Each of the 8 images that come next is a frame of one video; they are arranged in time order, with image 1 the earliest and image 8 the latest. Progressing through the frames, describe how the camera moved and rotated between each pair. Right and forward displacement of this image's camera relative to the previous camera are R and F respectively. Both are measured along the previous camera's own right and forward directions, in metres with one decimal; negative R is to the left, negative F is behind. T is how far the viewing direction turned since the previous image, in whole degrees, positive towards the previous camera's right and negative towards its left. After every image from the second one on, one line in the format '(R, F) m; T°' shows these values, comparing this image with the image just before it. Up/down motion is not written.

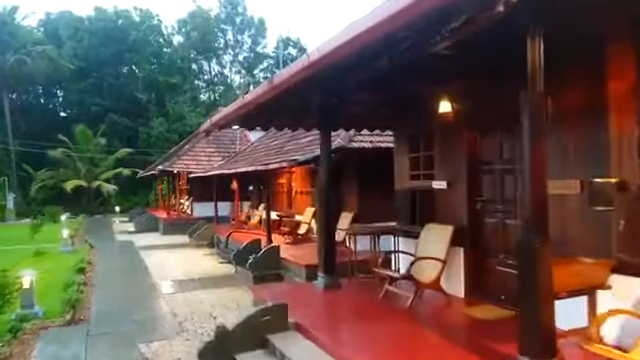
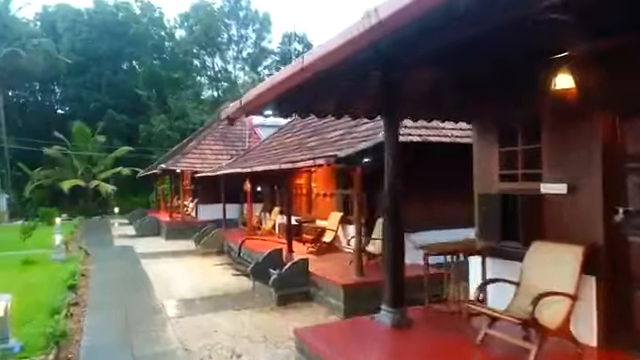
(-0.5, +1.6) m; 0°
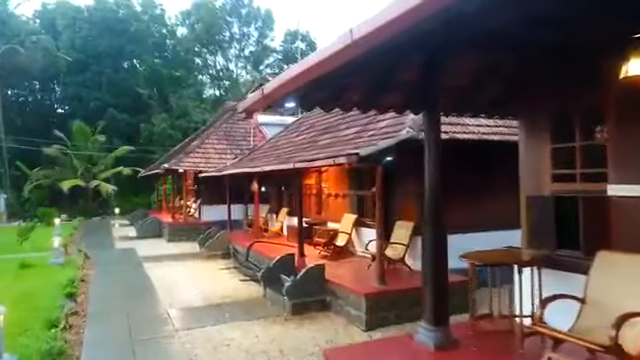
(-0.2, +0.6) m; 0°
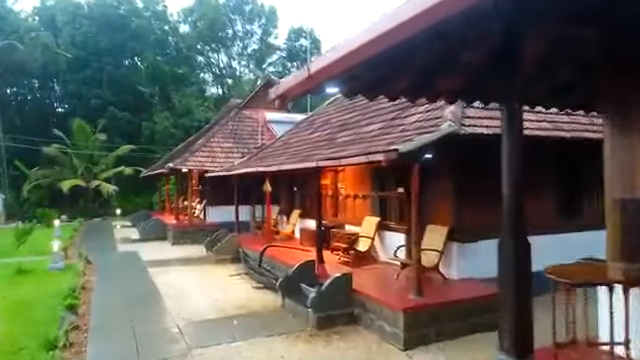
(-0.3, +0.8) m; 0°
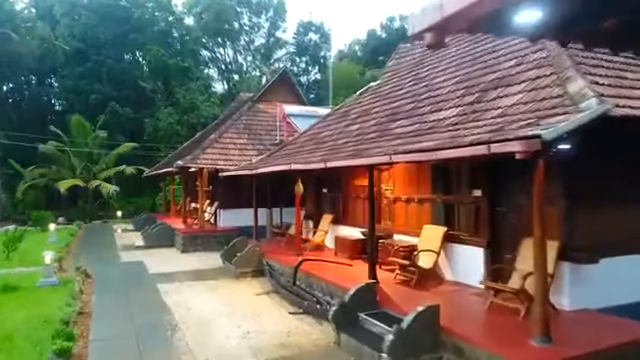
(-0.7, +1.8) m; 0°
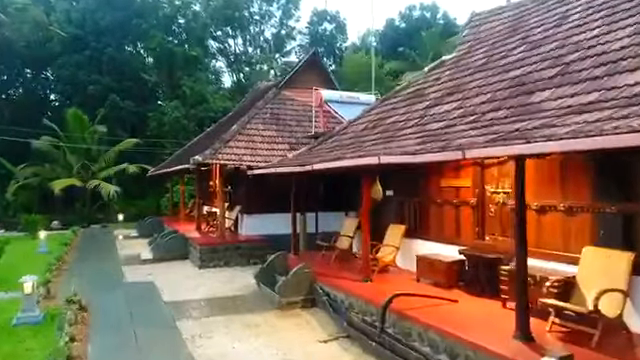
(-1.0, +2.7) m; 0°
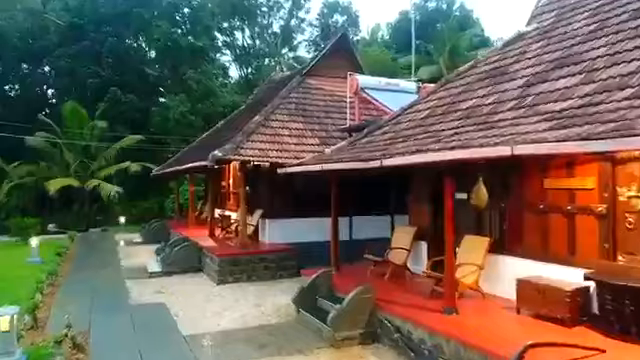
(-0.7, +1.9) m; 0°
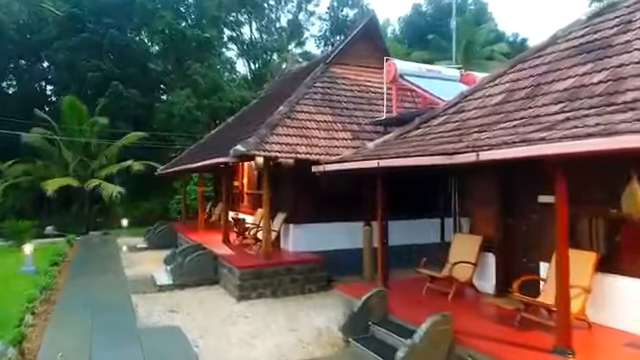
(-0.6, +1.4) m; 0°
